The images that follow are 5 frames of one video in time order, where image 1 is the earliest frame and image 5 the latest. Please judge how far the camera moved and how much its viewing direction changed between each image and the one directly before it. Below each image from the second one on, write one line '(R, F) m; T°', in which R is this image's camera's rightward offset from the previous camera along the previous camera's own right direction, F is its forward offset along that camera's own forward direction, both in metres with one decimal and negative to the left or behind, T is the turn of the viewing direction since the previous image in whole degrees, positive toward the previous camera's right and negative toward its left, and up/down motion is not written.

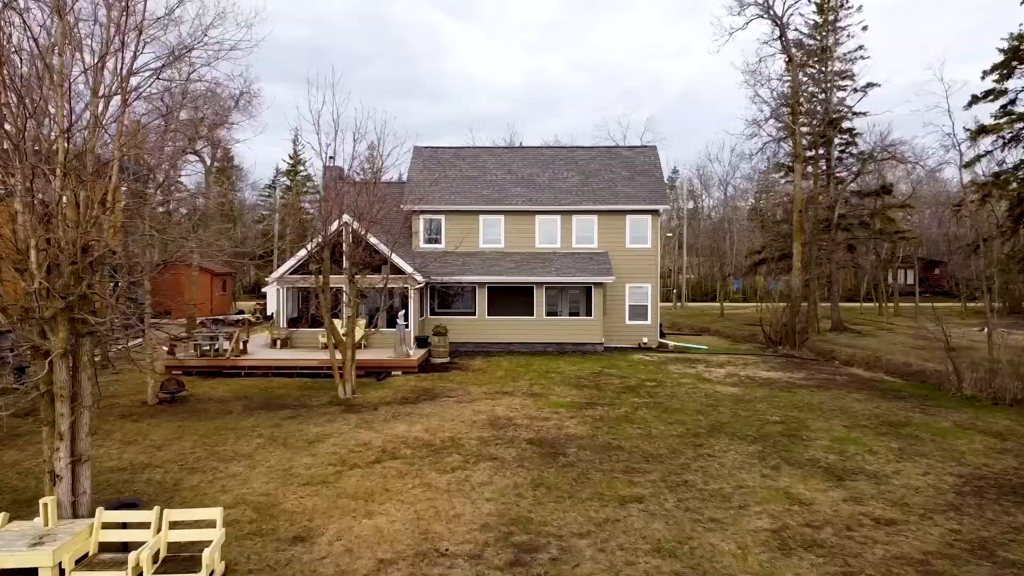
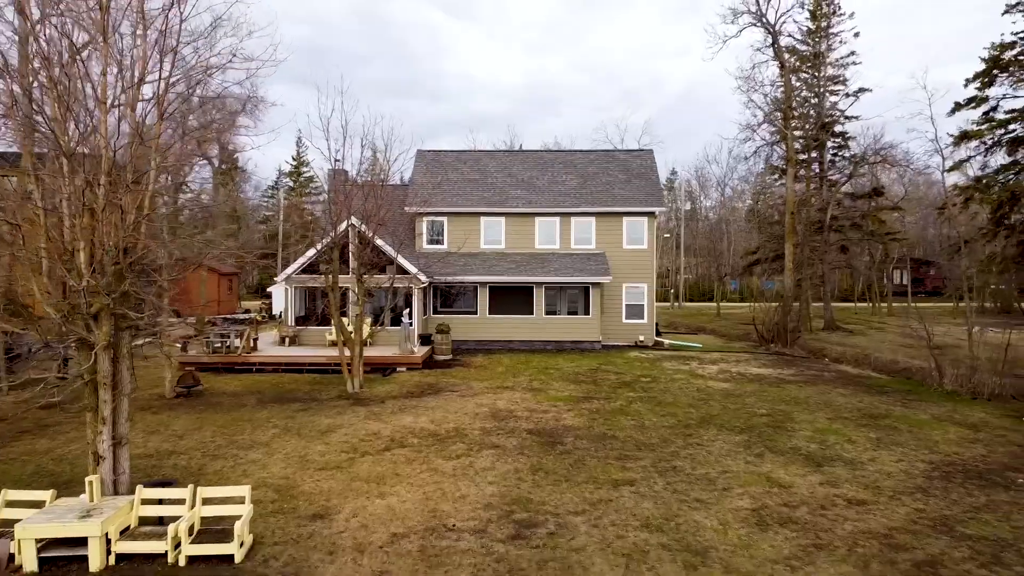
(0.0, -0.5) m; 0°
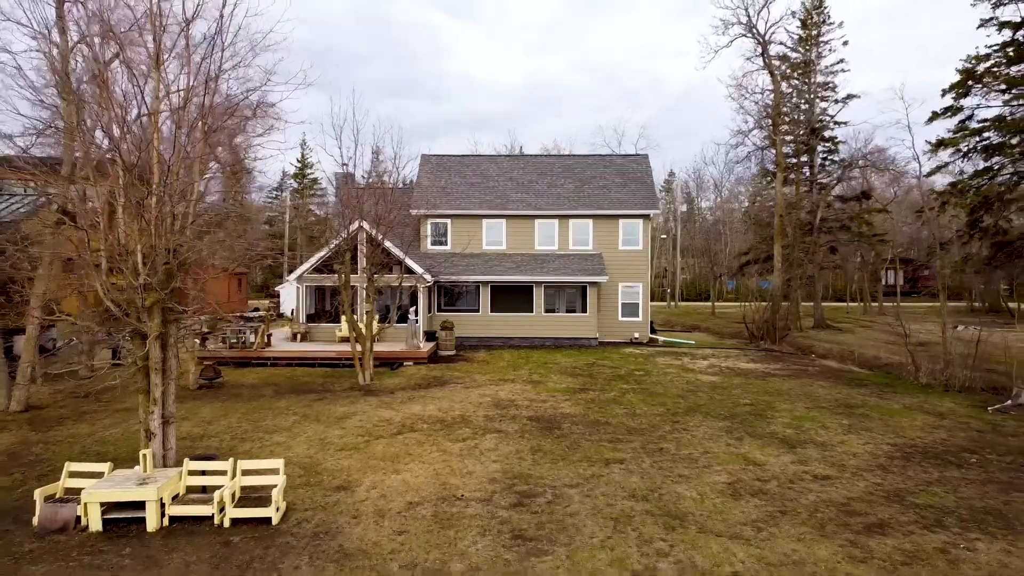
(0.0, -0.8) m; 0°
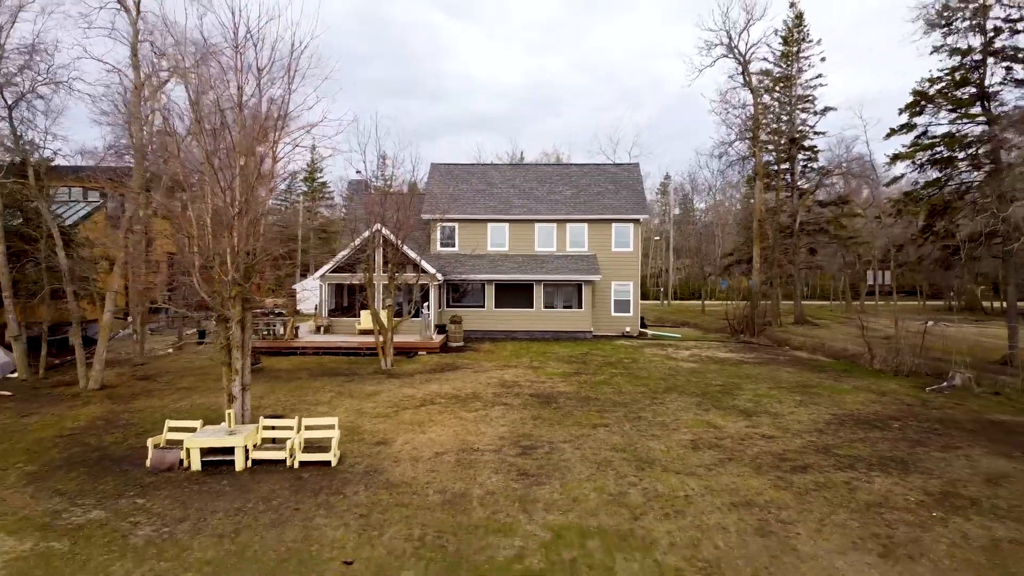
(-0.1, -1.8) m; 0°
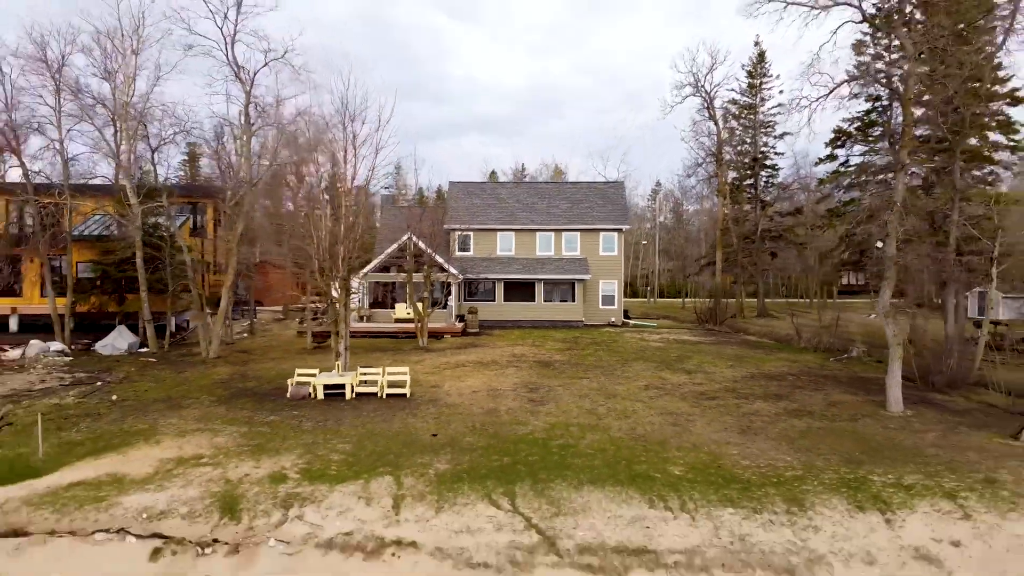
(-0.4, -4.3) m; 0°
